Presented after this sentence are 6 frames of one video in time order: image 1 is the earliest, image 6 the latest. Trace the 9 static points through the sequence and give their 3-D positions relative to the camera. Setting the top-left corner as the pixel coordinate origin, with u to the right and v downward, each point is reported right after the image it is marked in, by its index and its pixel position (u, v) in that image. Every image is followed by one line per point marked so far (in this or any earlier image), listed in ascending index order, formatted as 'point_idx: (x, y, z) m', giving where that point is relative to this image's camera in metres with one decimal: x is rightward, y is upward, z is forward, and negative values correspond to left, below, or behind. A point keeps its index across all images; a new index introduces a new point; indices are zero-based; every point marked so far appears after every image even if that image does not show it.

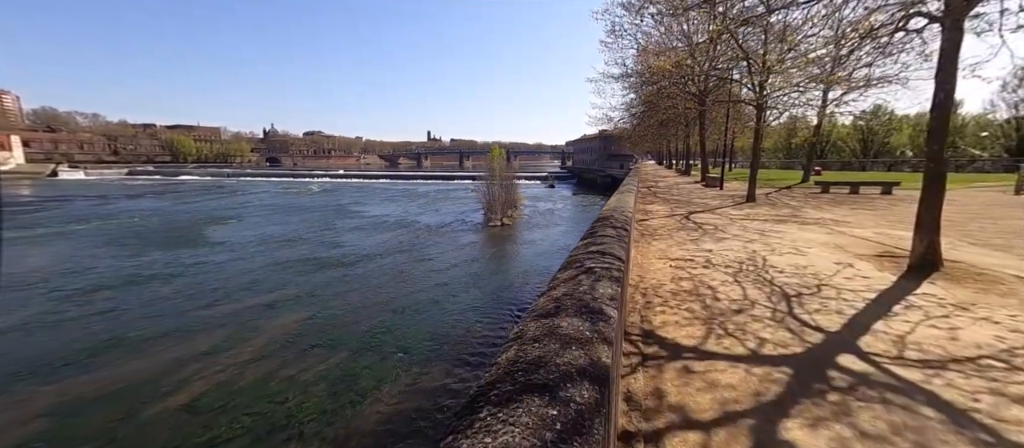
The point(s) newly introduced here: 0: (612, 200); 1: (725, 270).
0: (+1.6, +0.4, +6.1) m
1: (+2.6, -0.6, +4.5) m
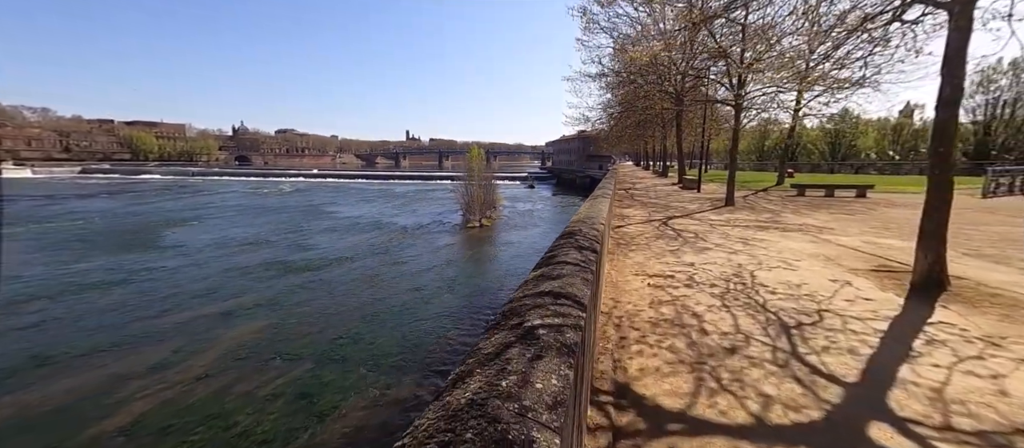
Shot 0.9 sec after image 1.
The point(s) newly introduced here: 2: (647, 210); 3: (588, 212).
0: (+1.1, +0.3, +5.5) m
1: (+2.1, -0.7, +3.9) m
2: (+4.0, +0.4, +10.8) m
3: (+1.0, +0.2, +5.1) m
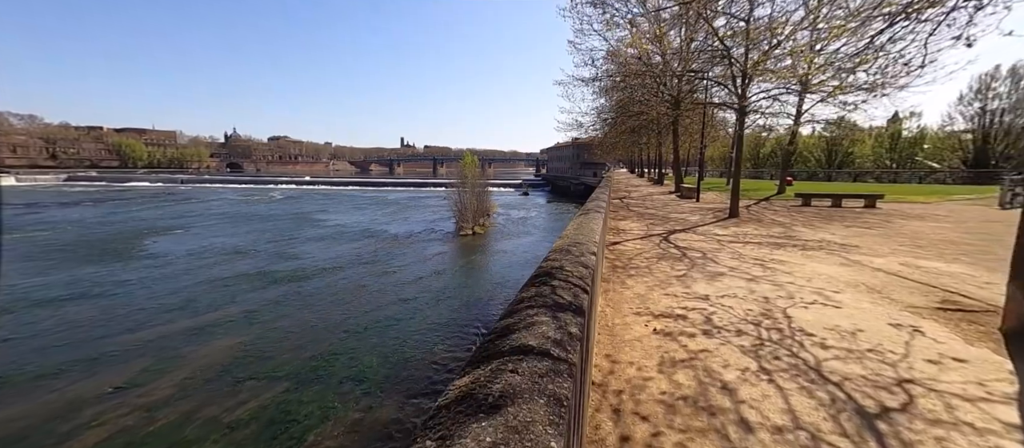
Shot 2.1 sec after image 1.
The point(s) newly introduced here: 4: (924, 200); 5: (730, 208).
0: (+0.7, 0.0, +4.5) m
1: (+1.8, -0.9, +3.0) m
2: (+3.6, +0.1, +9.8) m
3: (+0.7, -0.1, +4.1) m
4: (+15.3, +0.9, +13.7) m
5: (+6.2, +0.4, +10.4) m
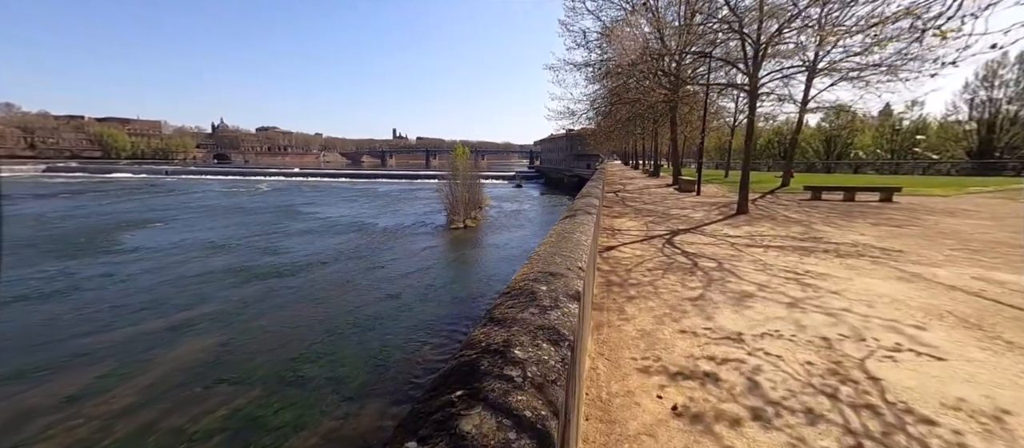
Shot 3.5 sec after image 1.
0: (+0.4, -0.1, +3.3) m
1: (+1.5, -1.0, +1.8) m
2: (+3.1, +0.1, +8.7) m
3: (+0.3, -0.1, +2.9) m
4: (+14.8, +1.1, +12.7) m
5: (+5.7, +0.5, +9.2) m
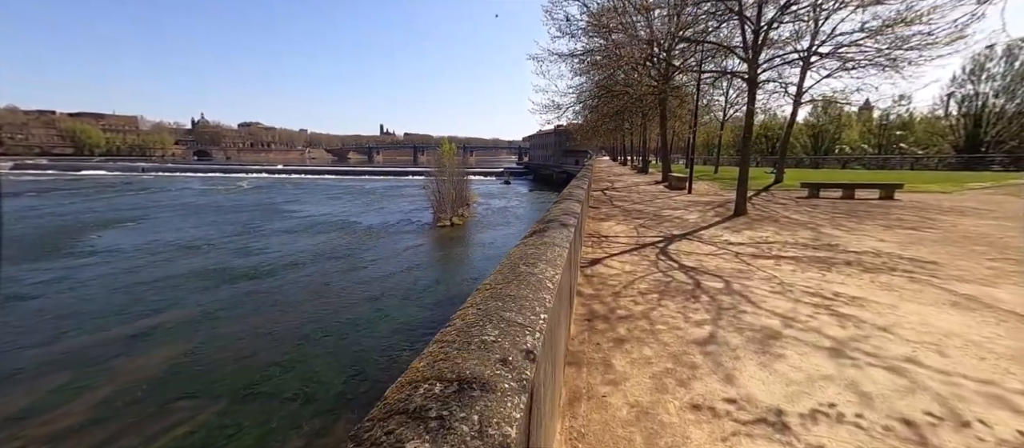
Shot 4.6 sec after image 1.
0: (0.0, -0.2, +2.3) m
1: (+1.1, -1.2, +0.8) m
2: (+2.6, +0.1, +7.8) m
3: (0.0, -0.3, +1.9) m
4: (+14.1, +1.1, +12.1) m
5: (+5.1, +0.5, +8.4) m
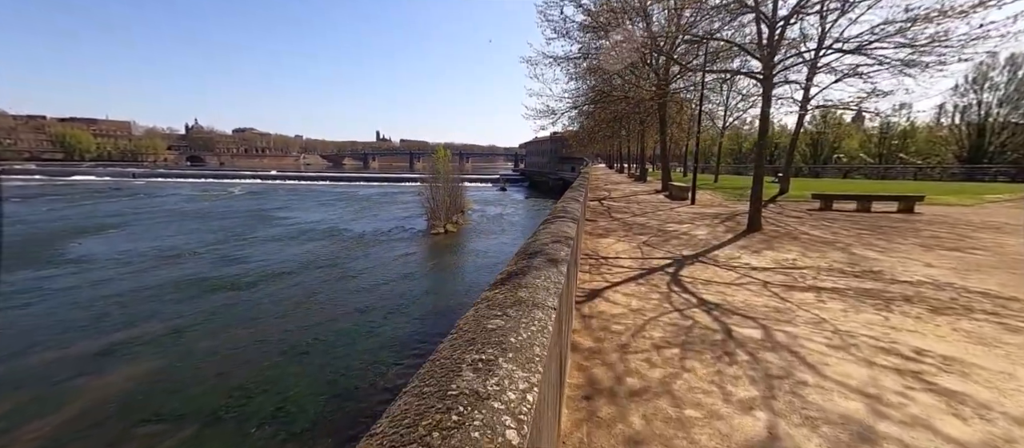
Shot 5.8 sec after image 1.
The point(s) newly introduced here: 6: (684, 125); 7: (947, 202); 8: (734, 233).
0: (-0.2, -0.4, +1.3) m
1: (+1.0, -1.4, -0.1) m
2: (+2.3, -0.3, +6.9) m
3: (-0.2, -0.5, +1.0) m
4: (+13.8, +0.7, +11.3) m
5: (+4.9, +0.1, +7.5) m
6: (+9.0, +5.2, +19.3) m
7: (+13.5, +0.7, +11.4) m
8: (+4.5, -0.2, +7.4) m
